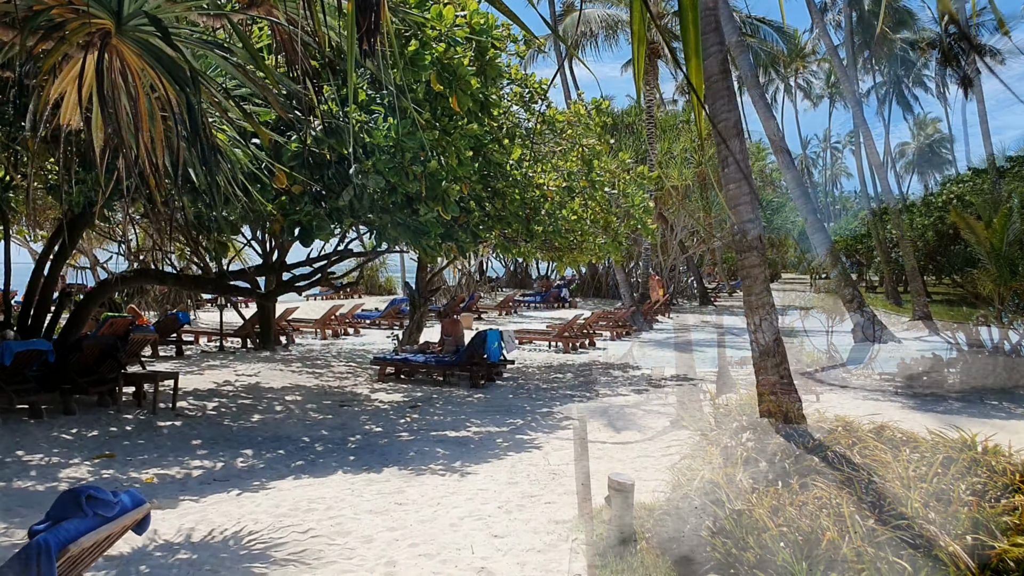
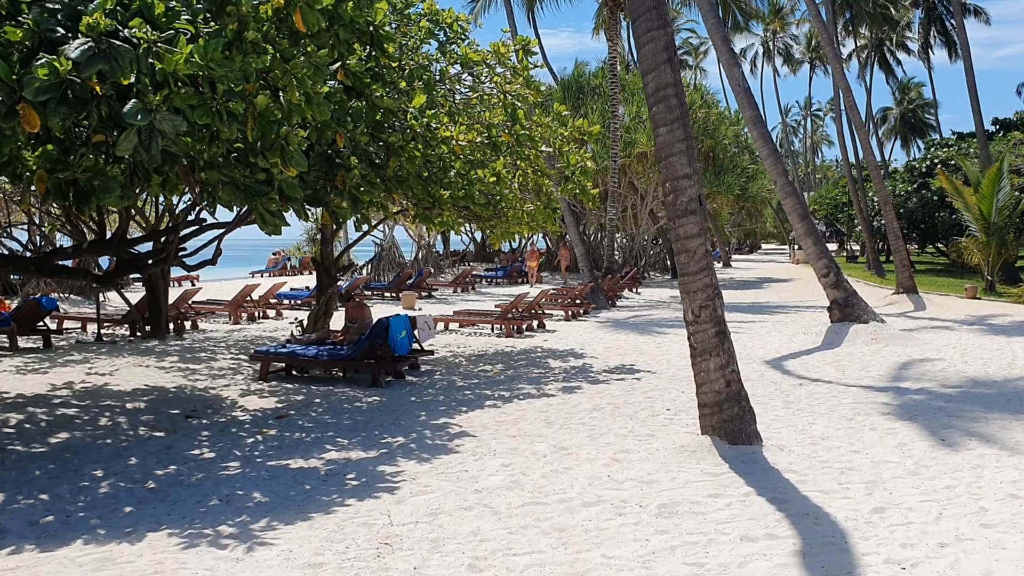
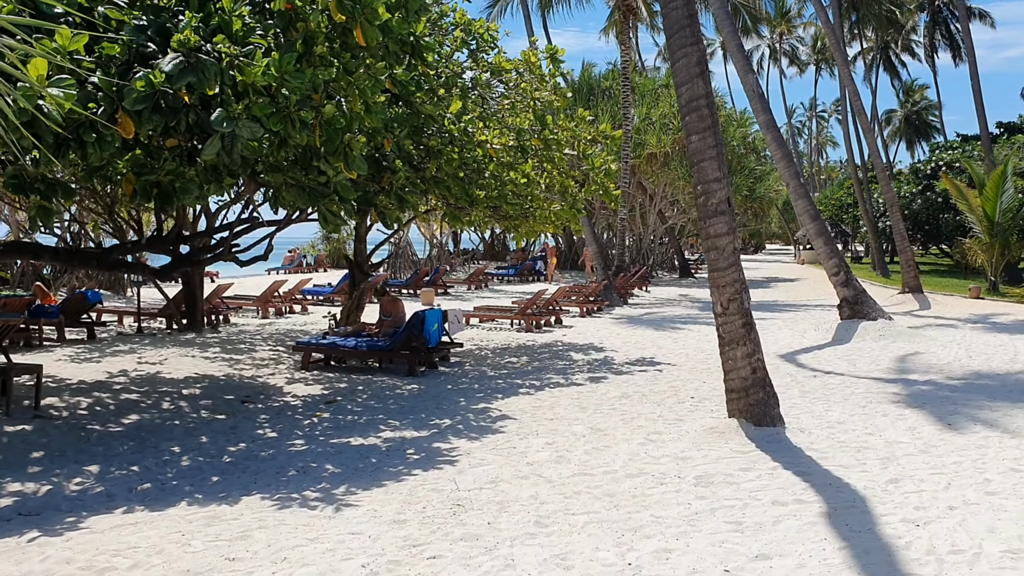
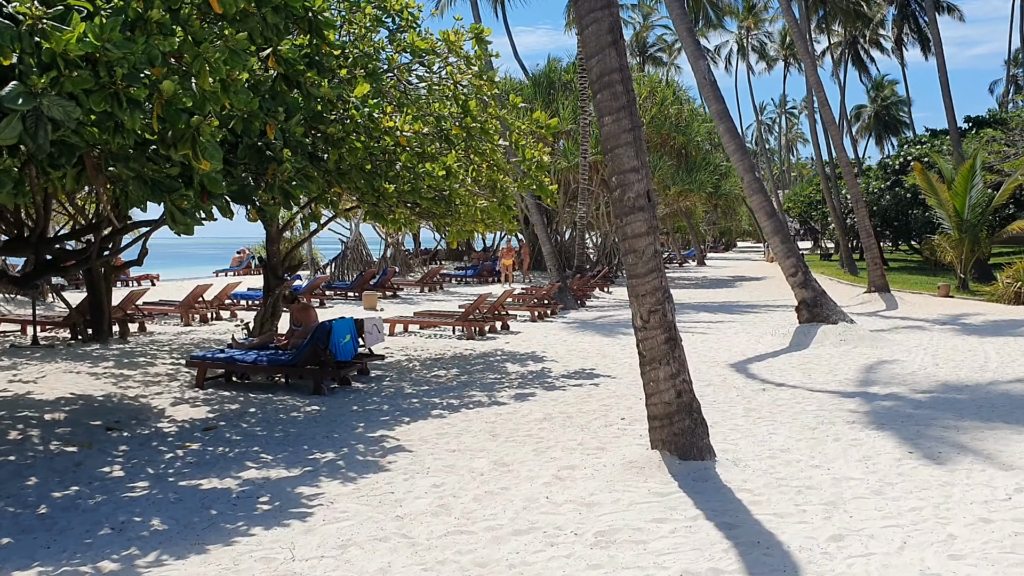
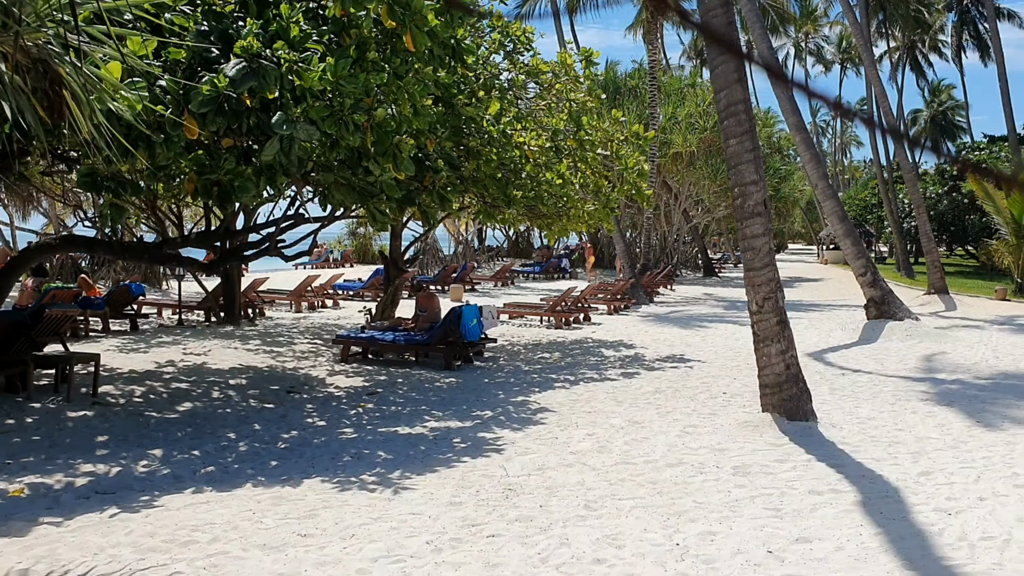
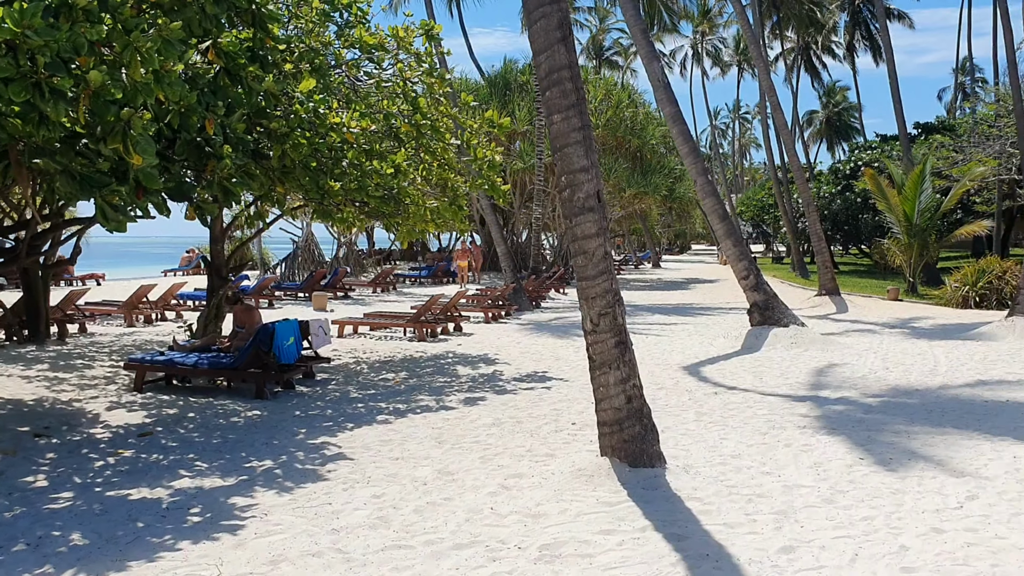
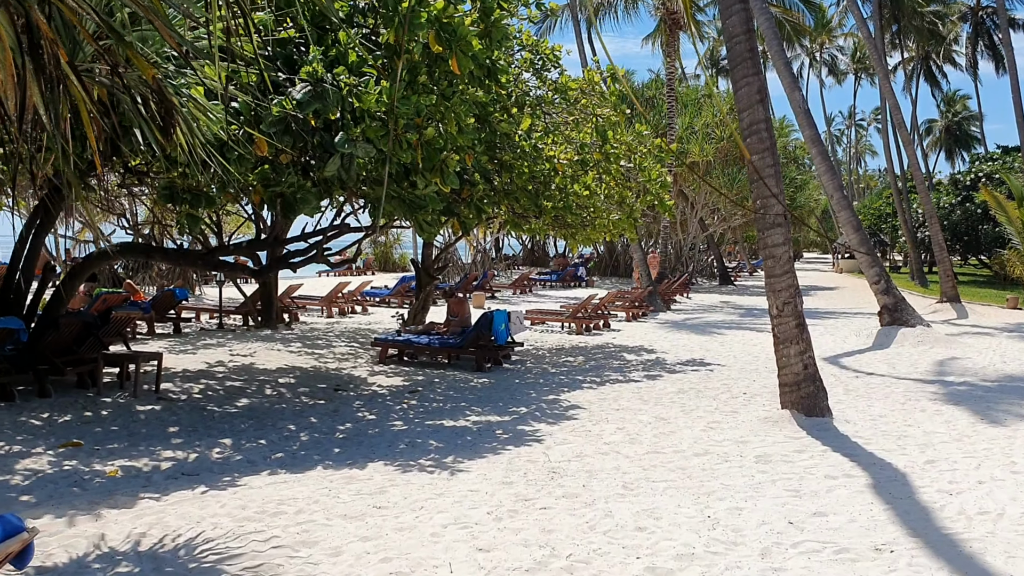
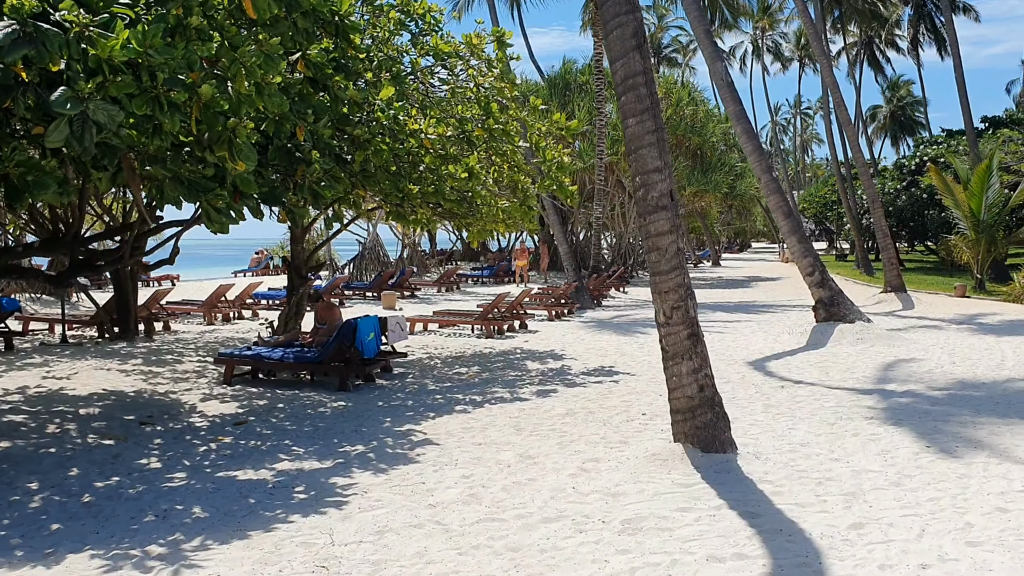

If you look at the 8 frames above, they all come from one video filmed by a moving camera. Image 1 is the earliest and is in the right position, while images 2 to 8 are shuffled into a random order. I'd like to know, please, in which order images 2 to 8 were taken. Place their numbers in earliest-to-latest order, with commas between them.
7, 5, 3, 2, 8, 4, 6
